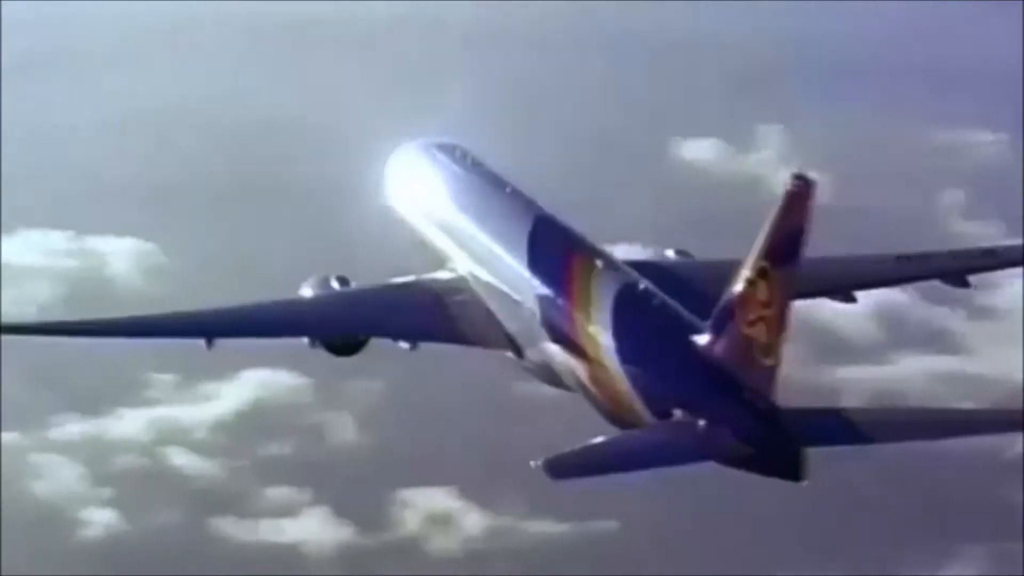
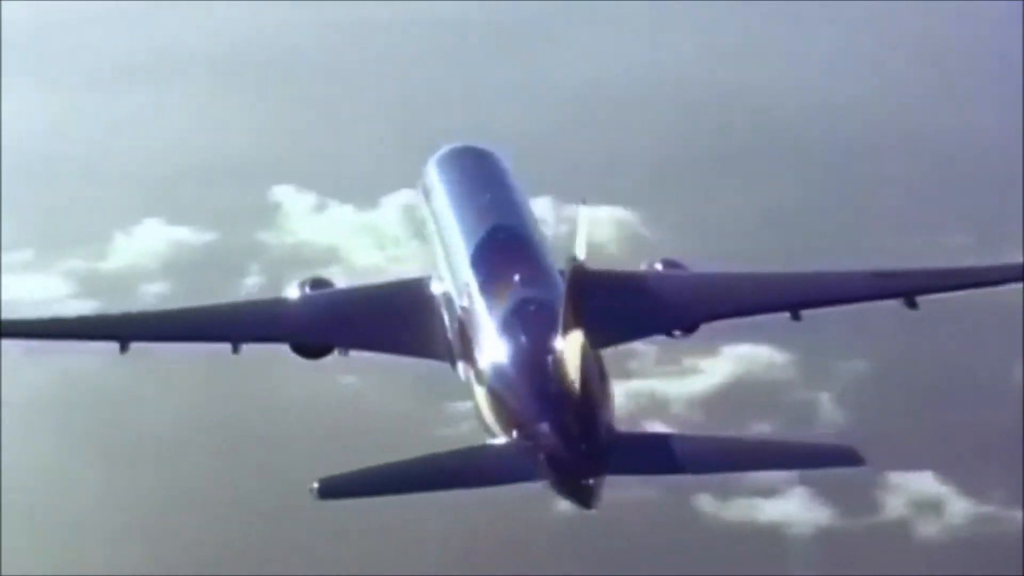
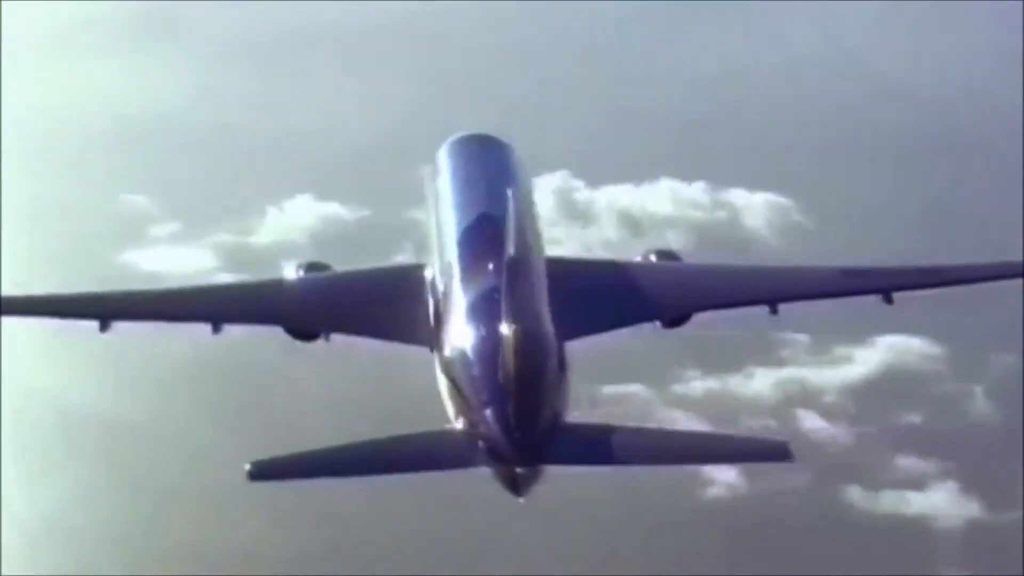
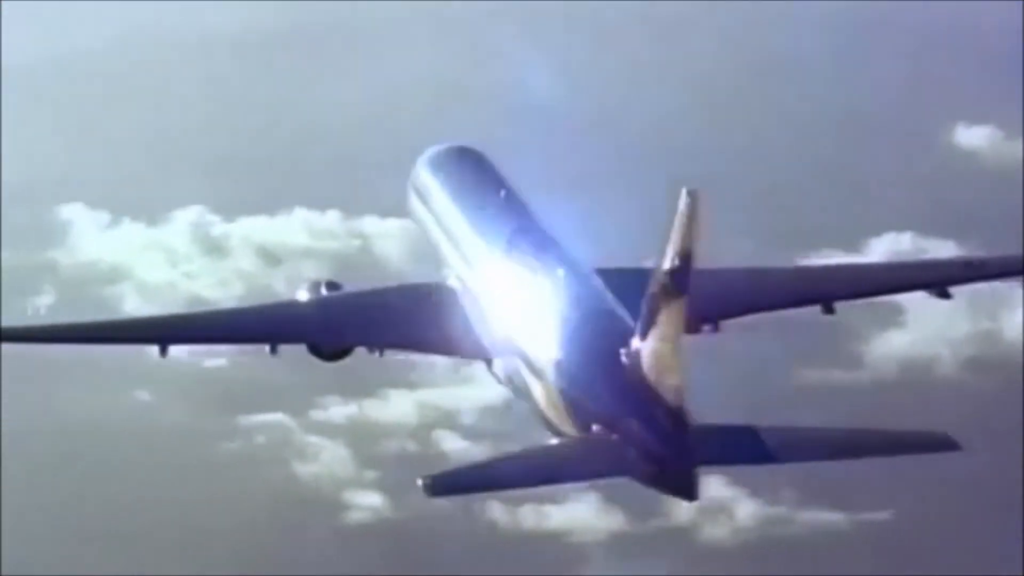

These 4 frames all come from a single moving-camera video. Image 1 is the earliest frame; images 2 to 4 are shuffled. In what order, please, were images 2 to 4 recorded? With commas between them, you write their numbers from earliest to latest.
4, 2, 3
